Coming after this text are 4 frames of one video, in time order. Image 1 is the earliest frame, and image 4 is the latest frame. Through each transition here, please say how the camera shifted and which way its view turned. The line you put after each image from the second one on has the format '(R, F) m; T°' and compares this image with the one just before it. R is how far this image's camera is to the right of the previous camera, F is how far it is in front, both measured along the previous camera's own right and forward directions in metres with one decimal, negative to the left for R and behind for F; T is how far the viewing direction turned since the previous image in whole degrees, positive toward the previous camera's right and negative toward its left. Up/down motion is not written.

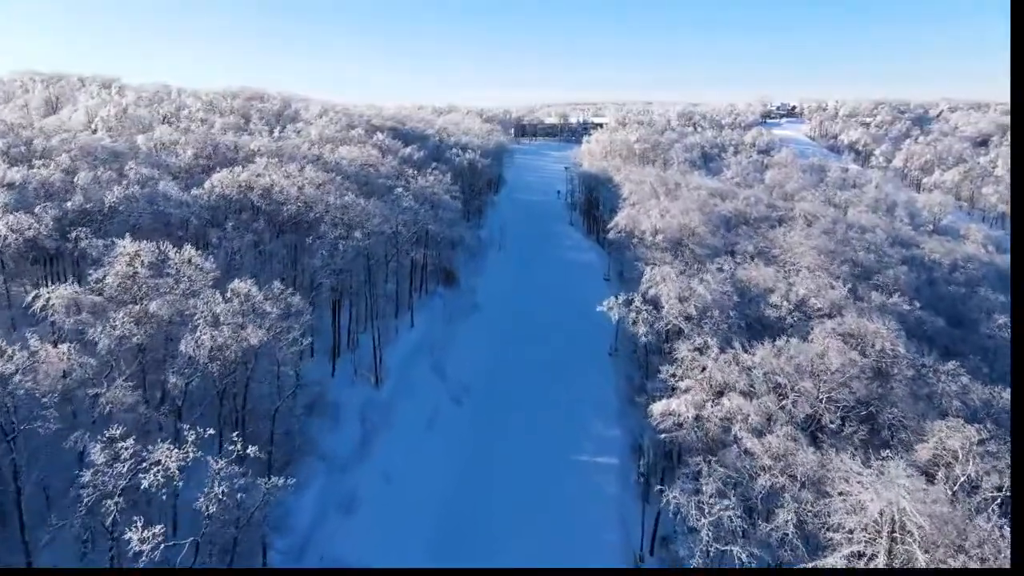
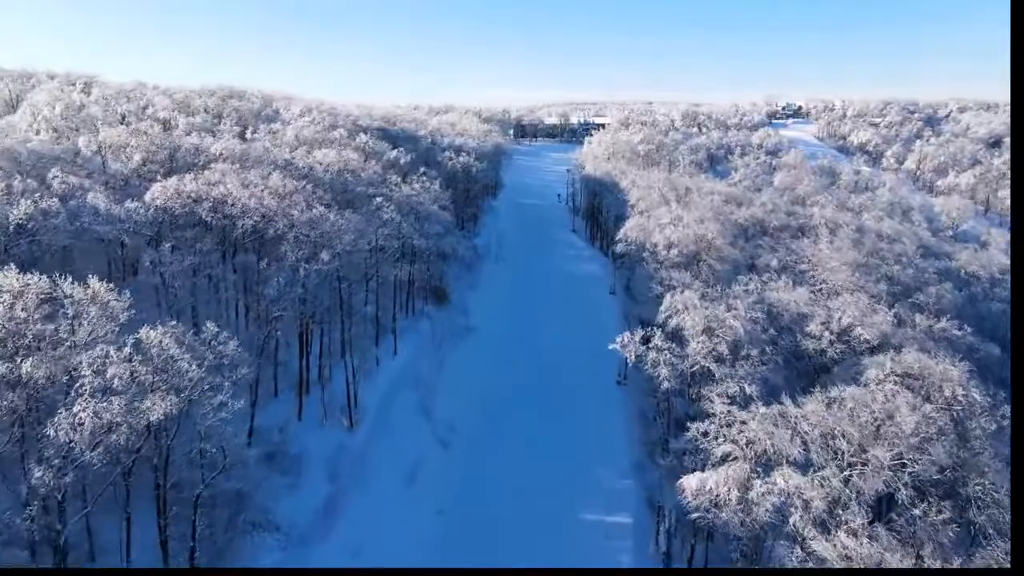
(+0.2, +7.0) m; 0°
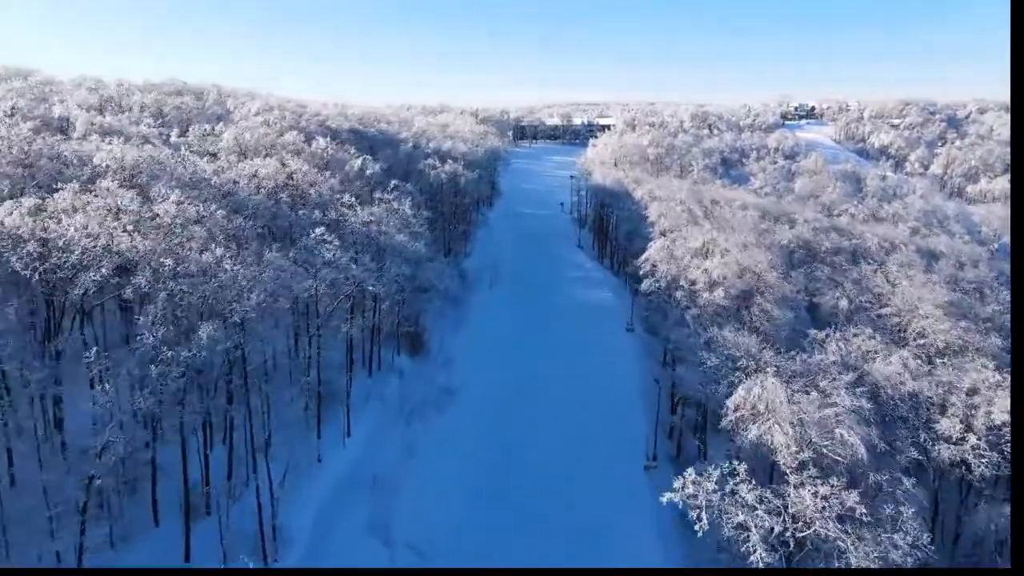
(+0.2, +13.8) m; 0°
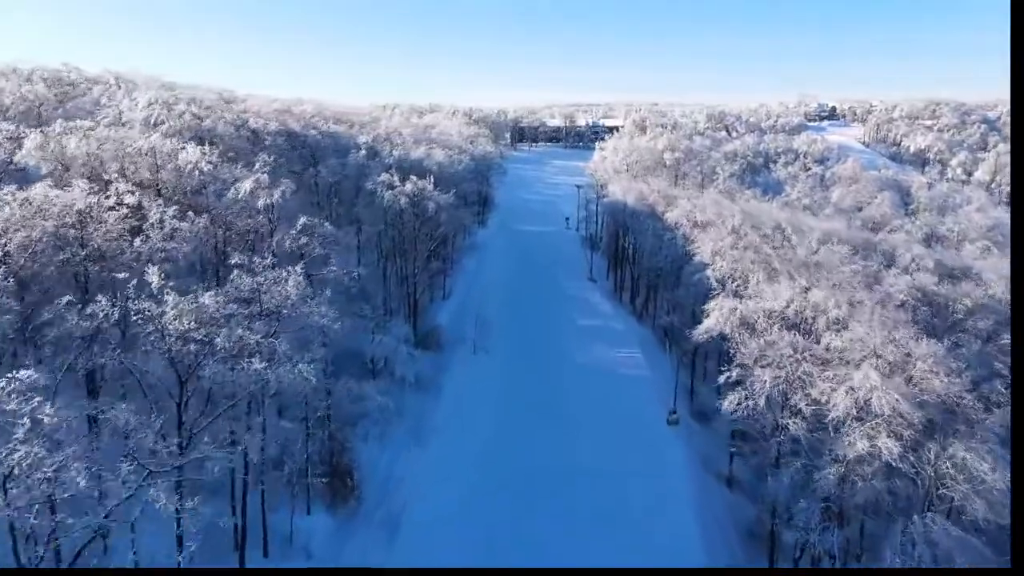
(+0.3, +20.6) m; 0°
